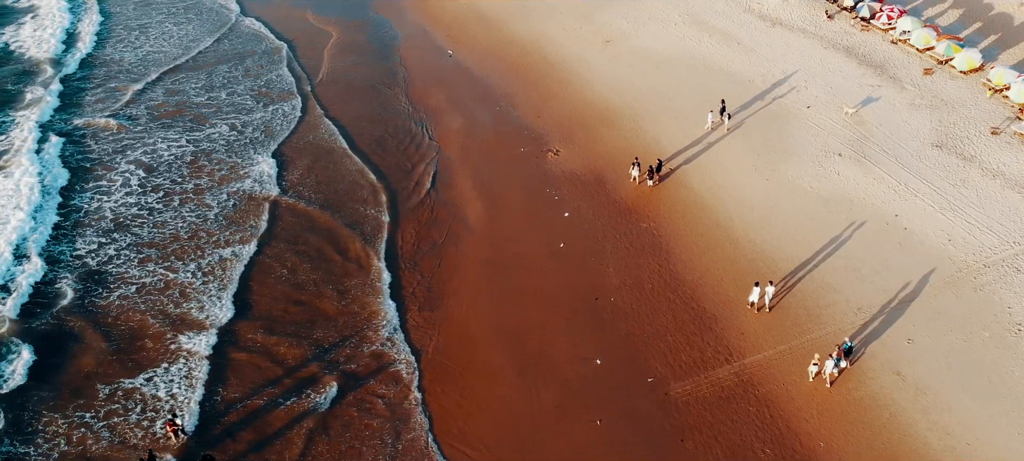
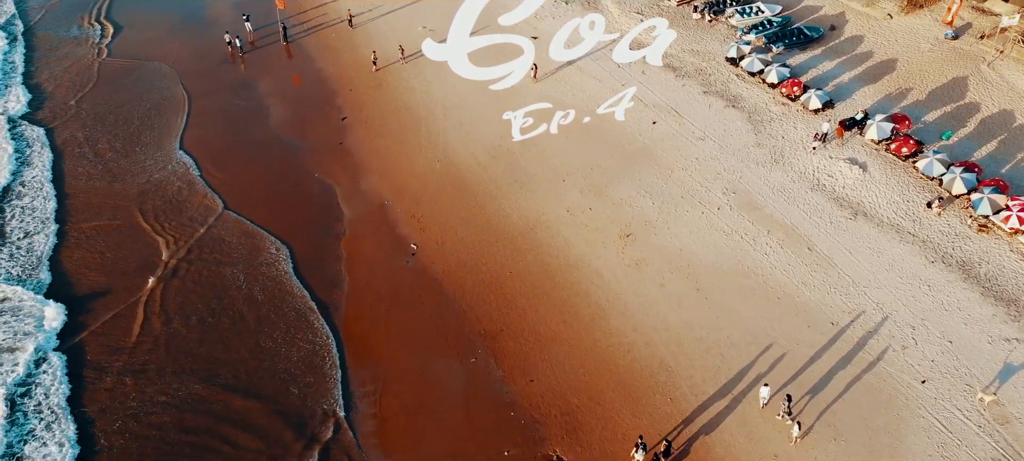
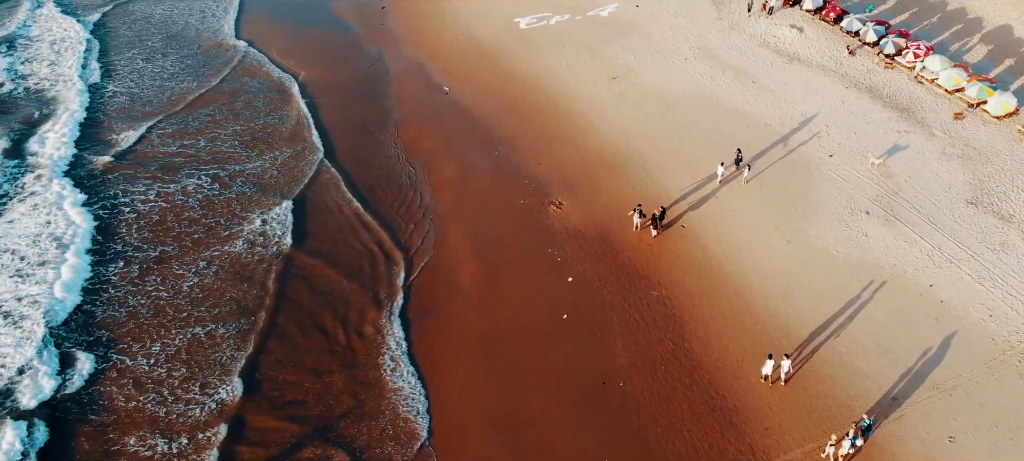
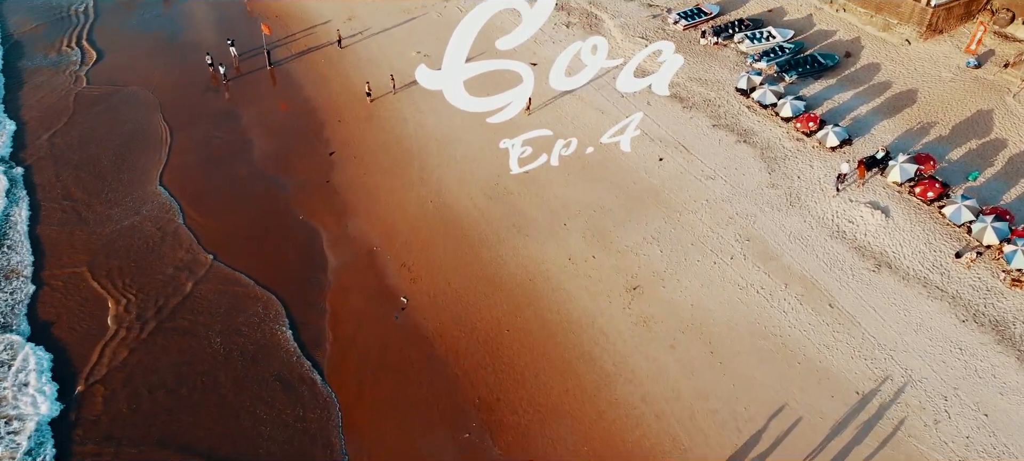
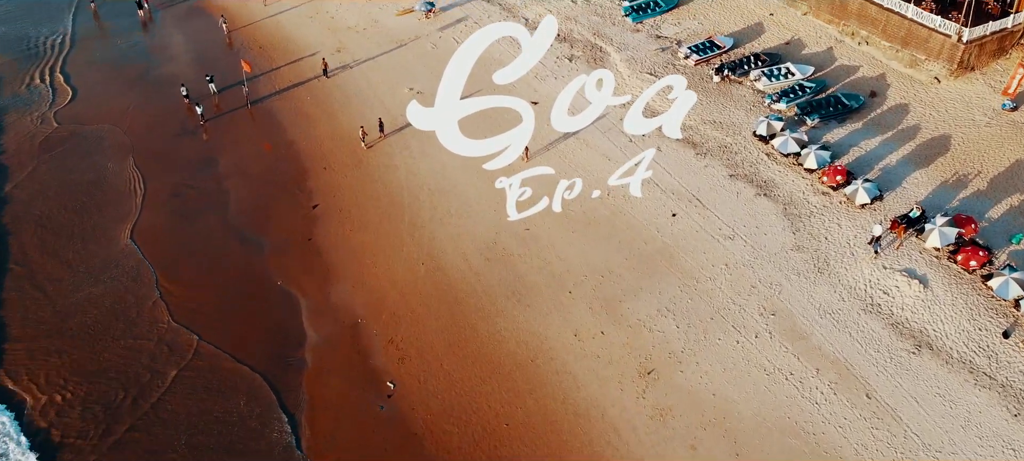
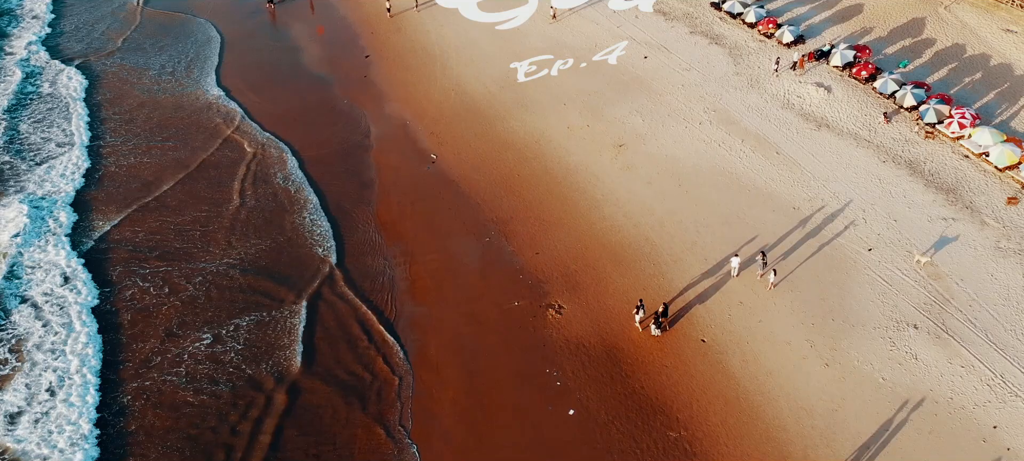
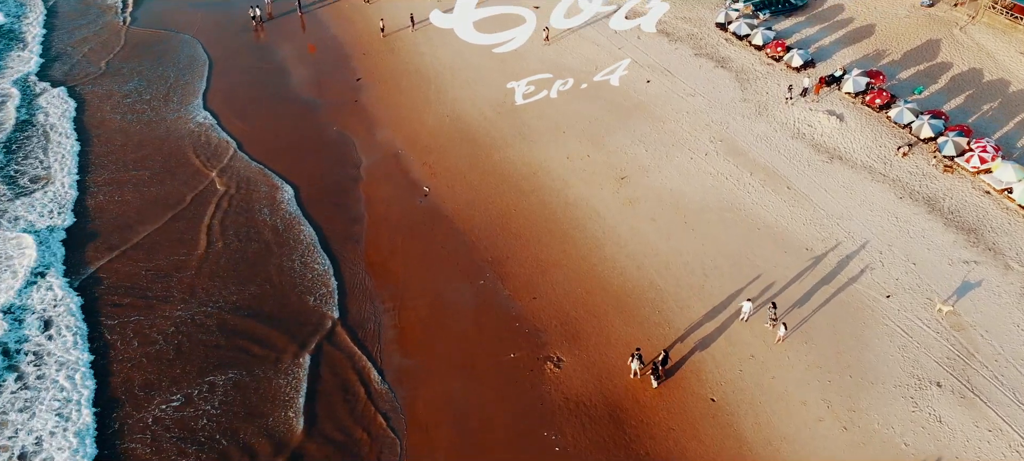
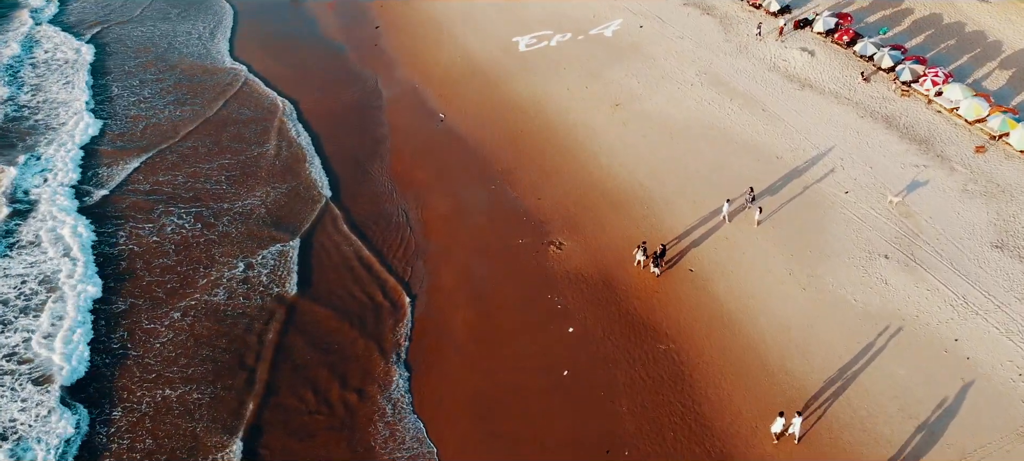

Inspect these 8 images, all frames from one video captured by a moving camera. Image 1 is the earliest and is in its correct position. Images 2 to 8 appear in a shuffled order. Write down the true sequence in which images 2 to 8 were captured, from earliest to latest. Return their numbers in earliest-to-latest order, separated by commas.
3, 8, 6, 7, 2, 4, 5
